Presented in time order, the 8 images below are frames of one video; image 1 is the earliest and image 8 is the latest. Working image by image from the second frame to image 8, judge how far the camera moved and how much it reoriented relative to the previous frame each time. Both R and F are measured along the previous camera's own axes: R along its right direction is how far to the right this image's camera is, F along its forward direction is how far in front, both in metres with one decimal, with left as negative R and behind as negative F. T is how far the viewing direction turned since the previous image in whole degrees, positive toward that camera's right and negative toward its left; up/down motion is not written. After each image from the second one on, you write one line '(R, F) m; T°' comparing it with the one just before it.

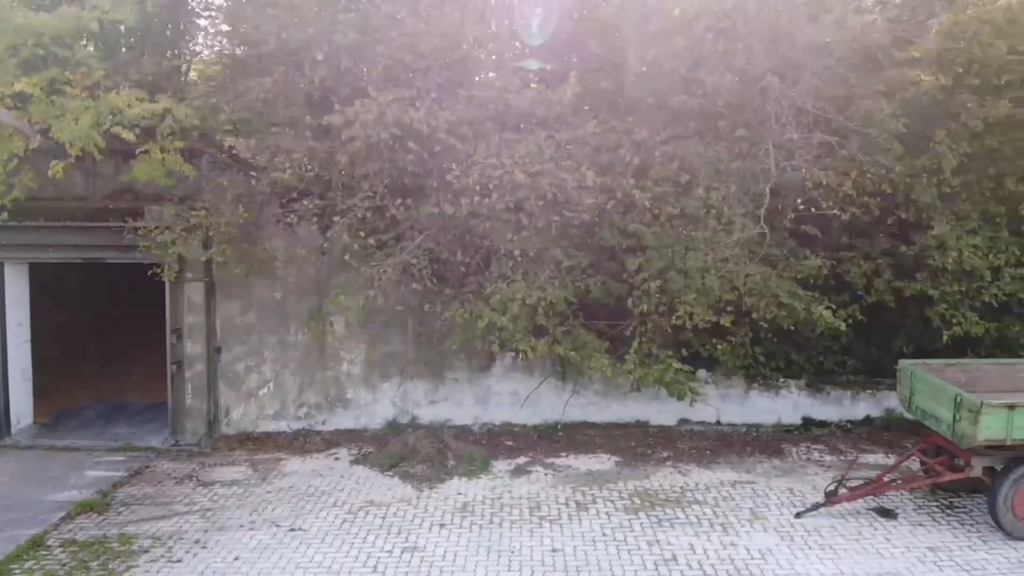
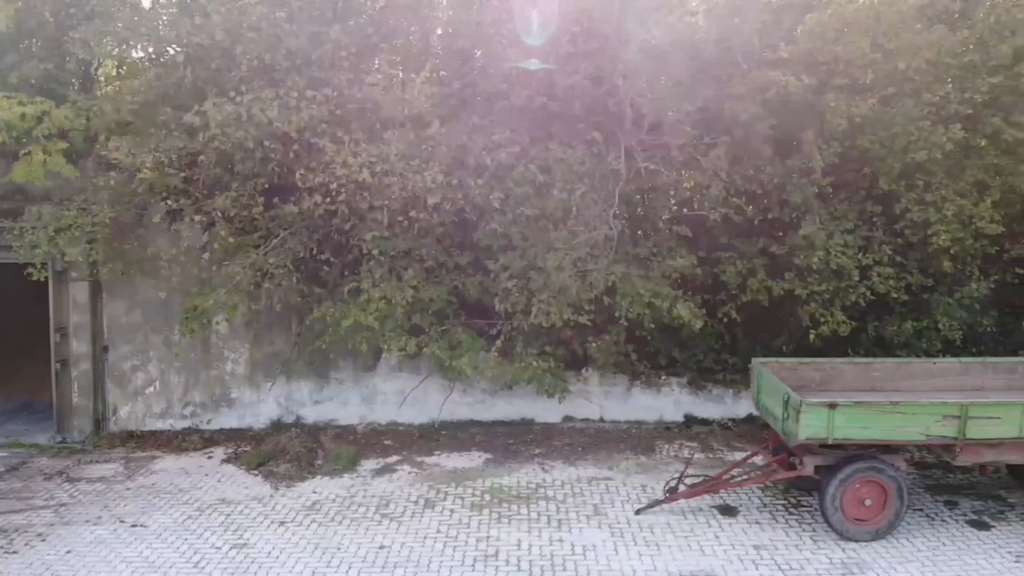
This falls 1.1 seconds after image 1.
(+0.9, 0.0) m; -1°
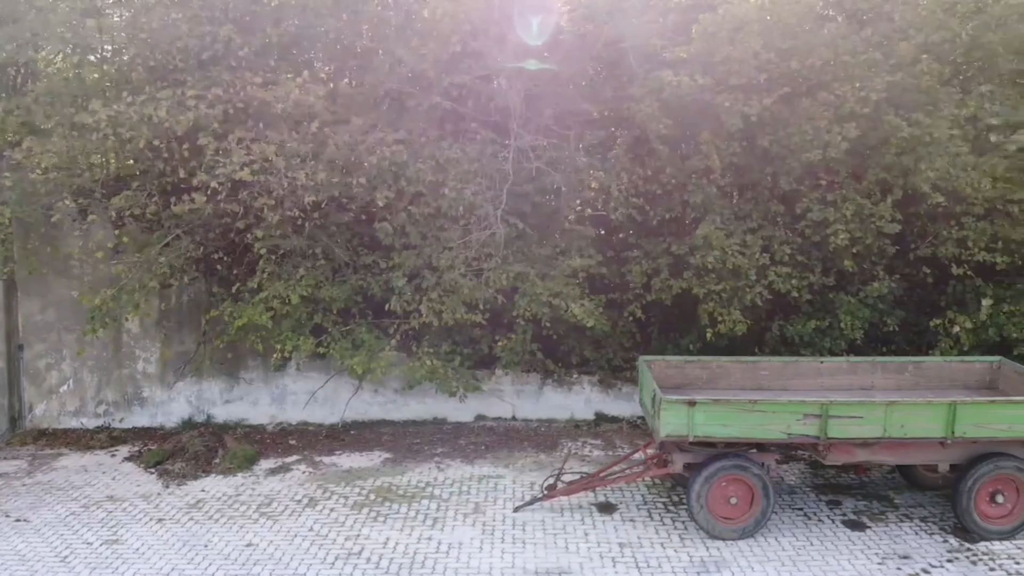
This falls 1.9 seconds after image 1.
(+0.7, 0.0) m; -1°
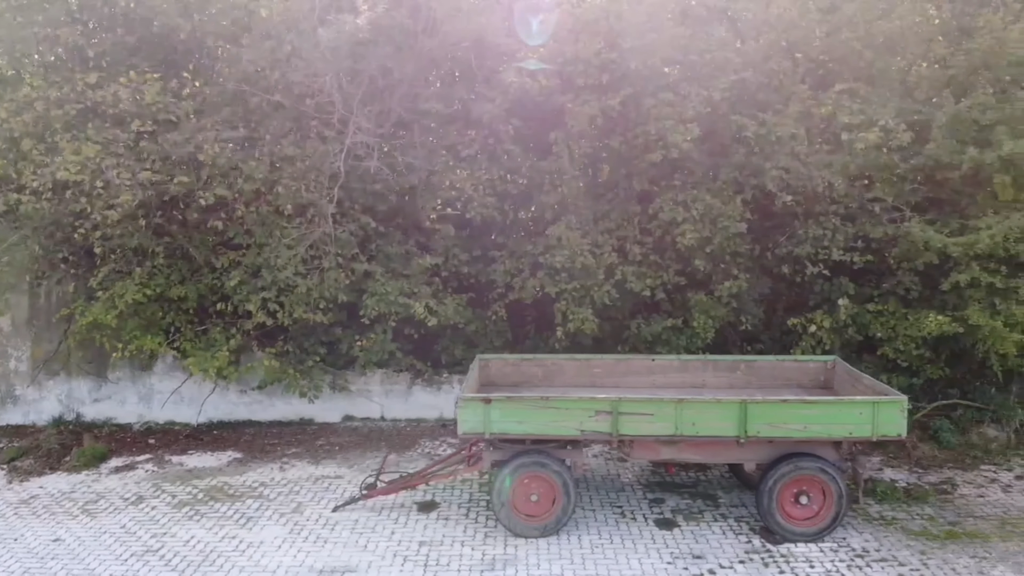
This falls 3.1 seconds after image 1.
(+1.1, 0.0) m; -2°
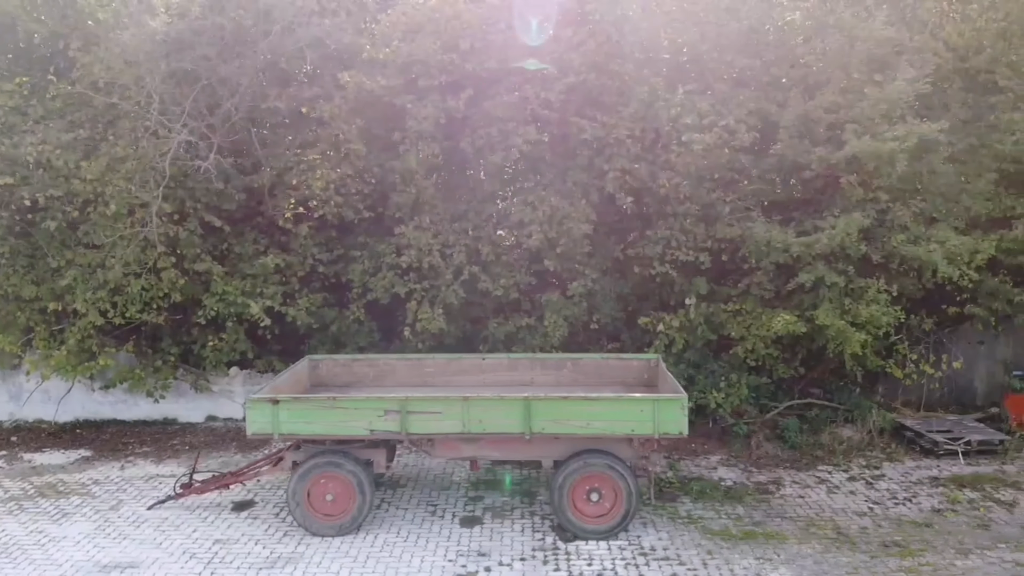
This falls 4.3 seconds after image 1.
(+1.1, 0.0) m; -2°
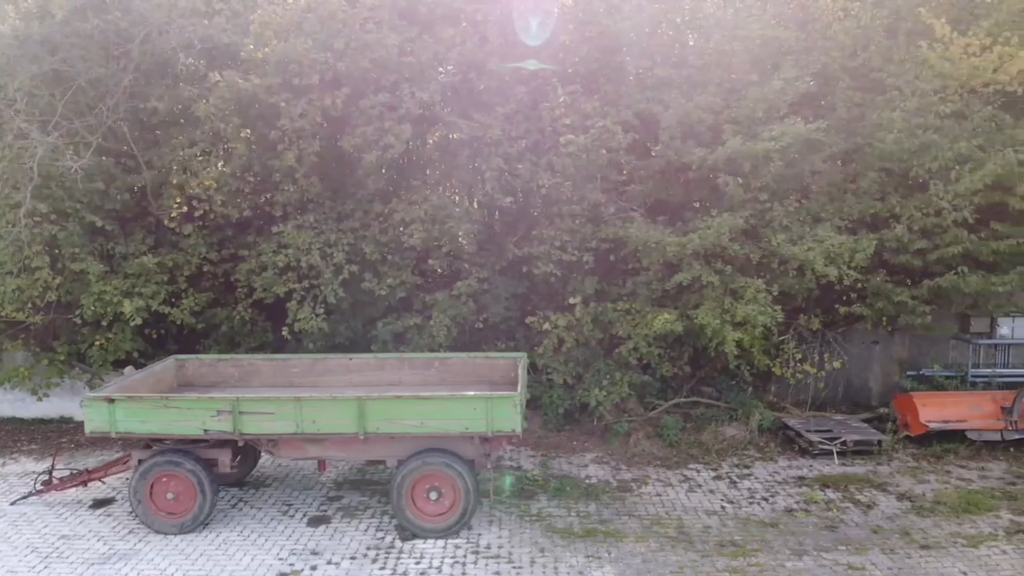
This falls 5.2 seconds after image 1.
(+0.9, 0.0) m; -2°
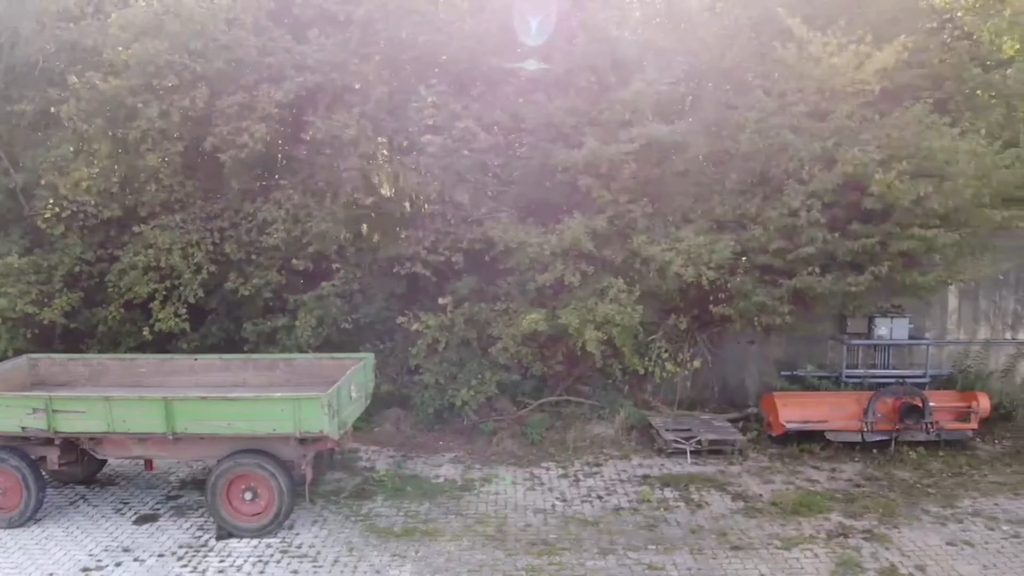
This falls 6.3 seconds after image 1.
(+1.0, 0.0) m; -2°
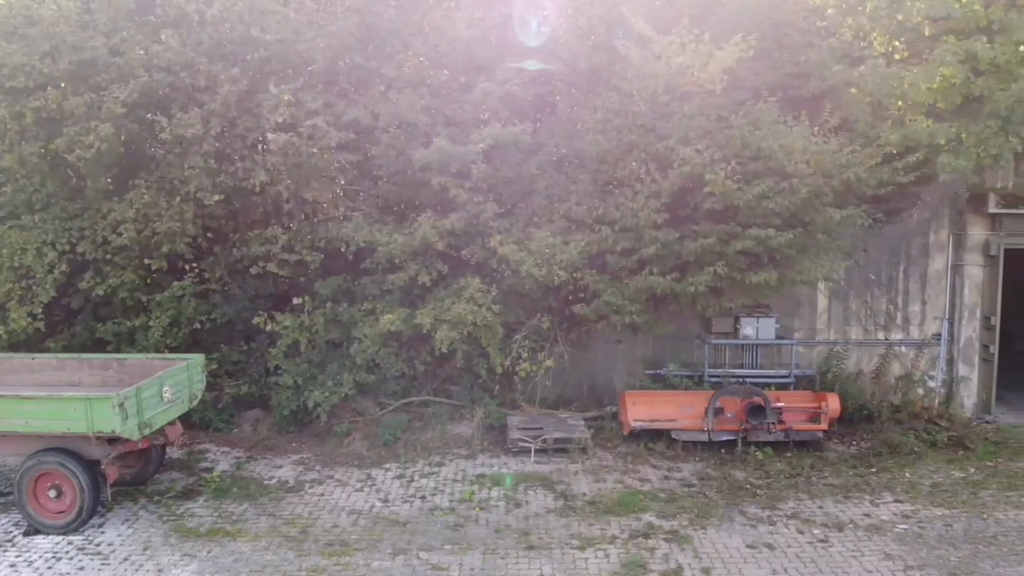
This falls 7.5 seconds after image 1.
(+1.1, 0.0) m; -2°
